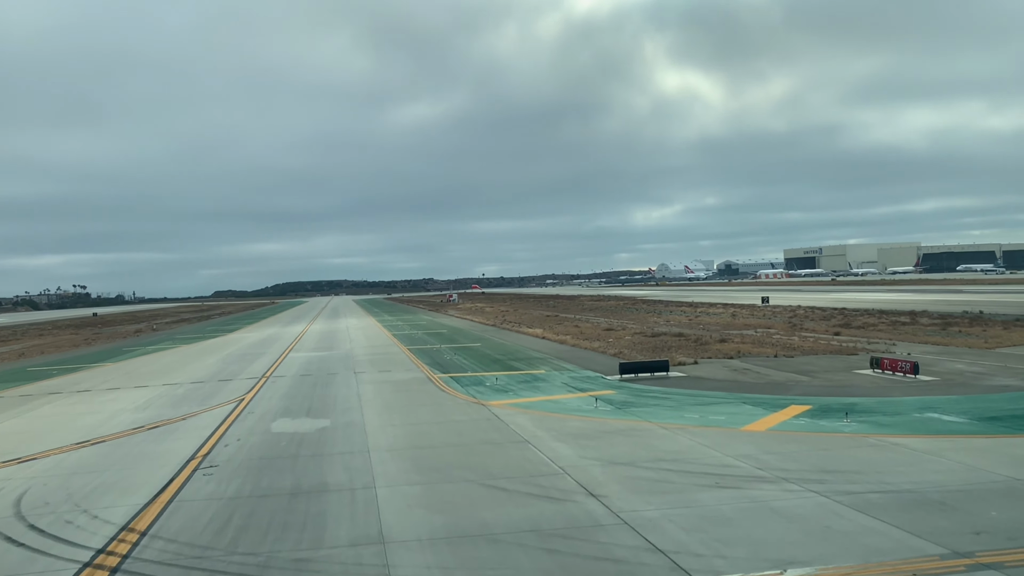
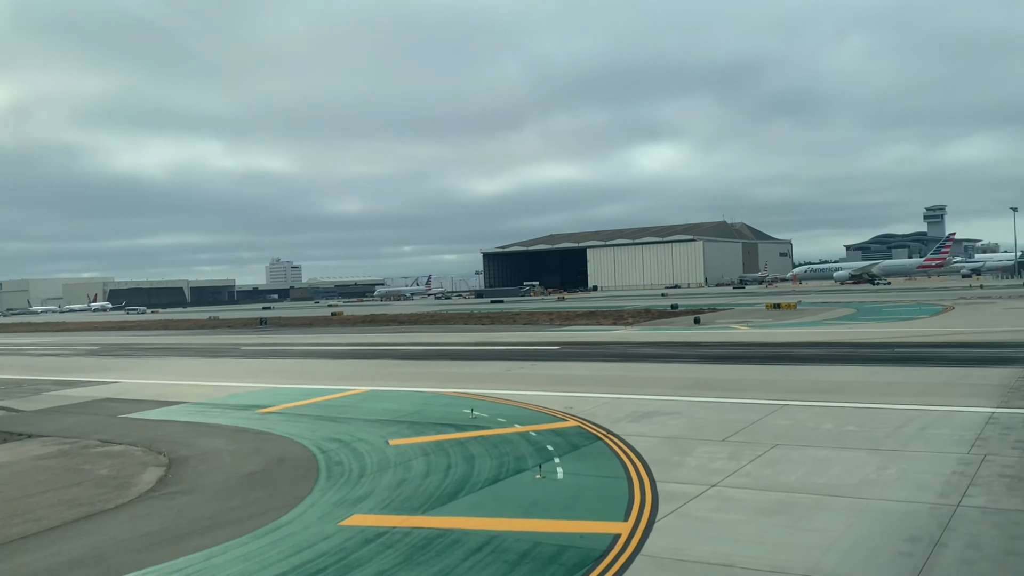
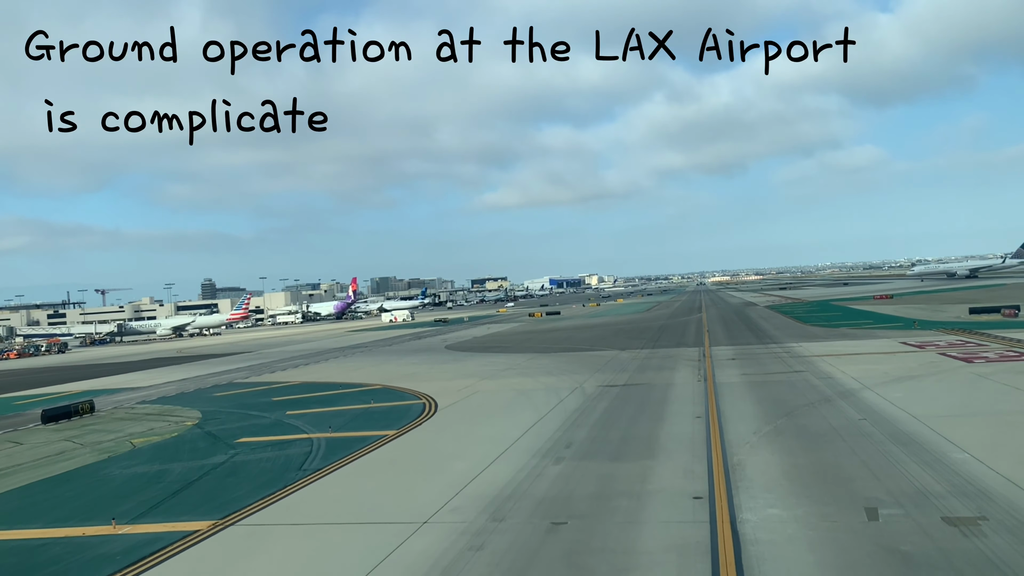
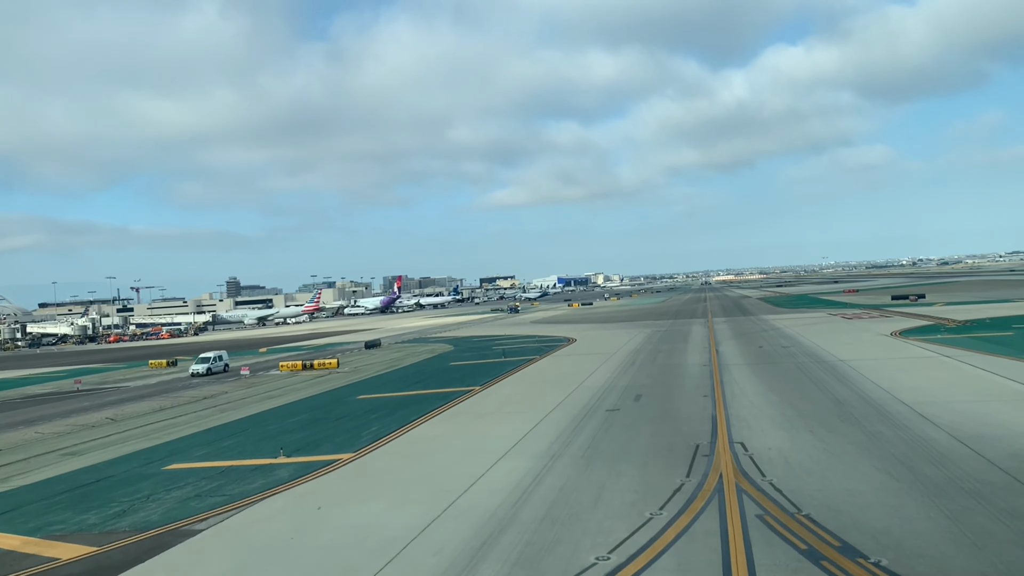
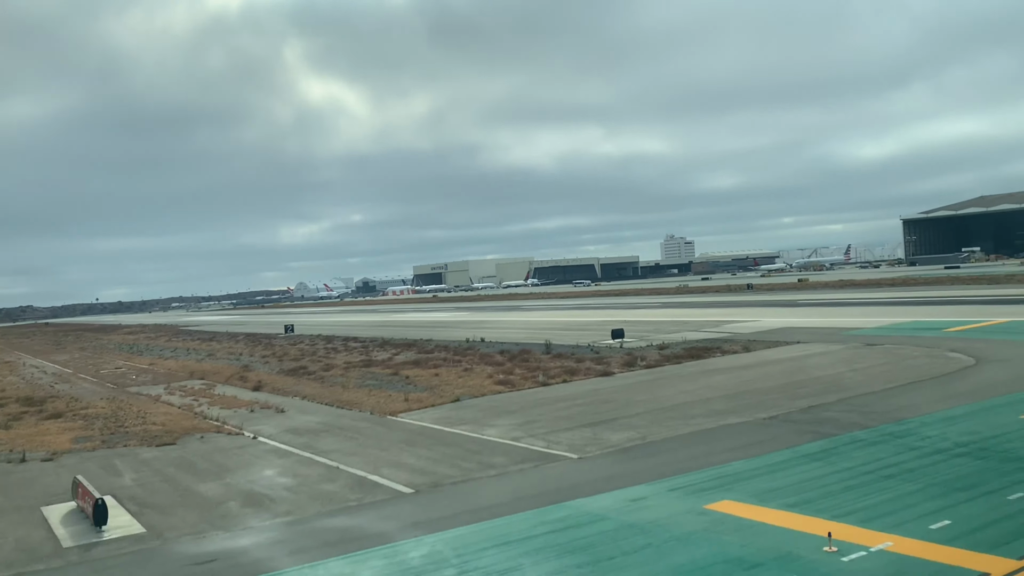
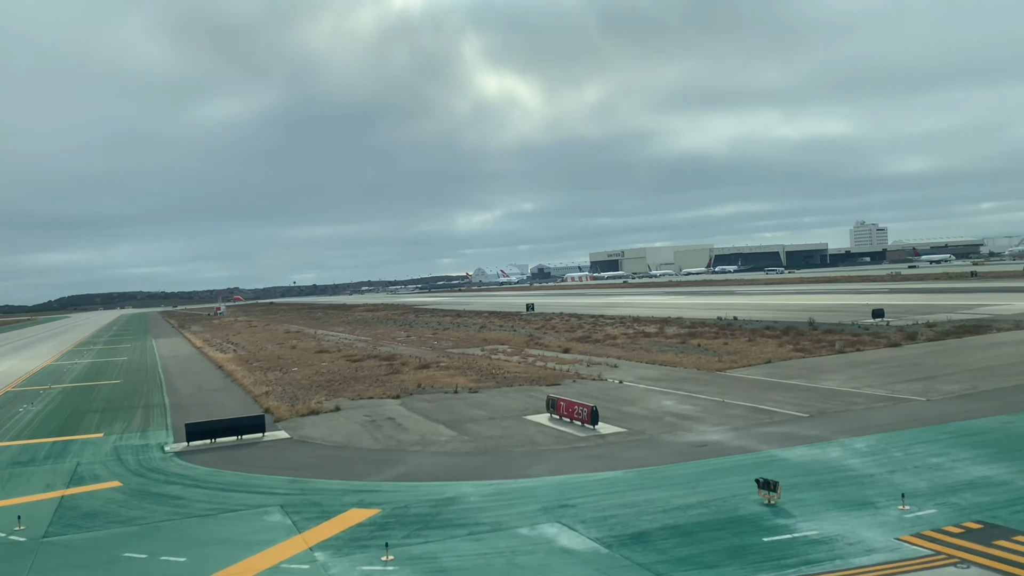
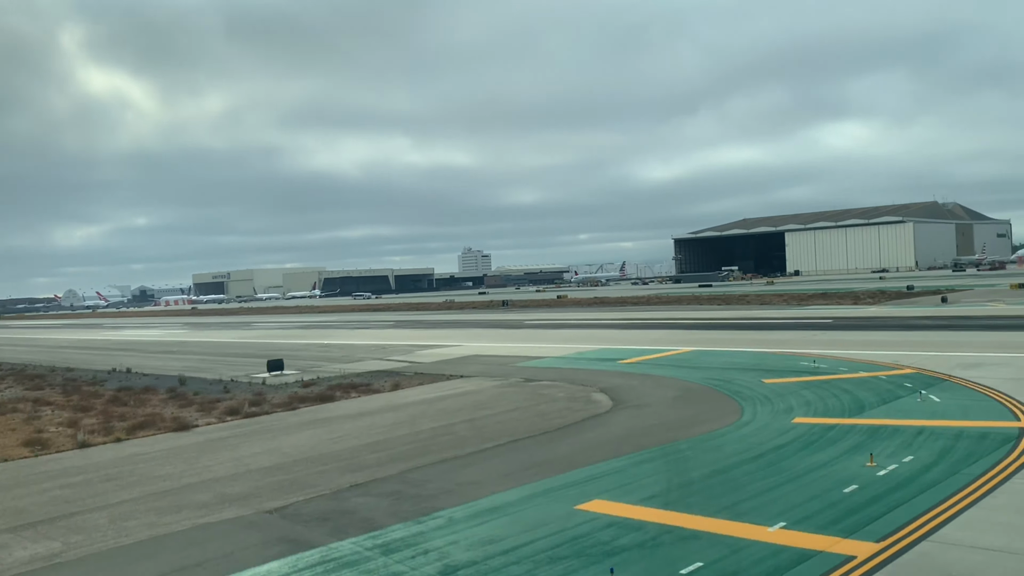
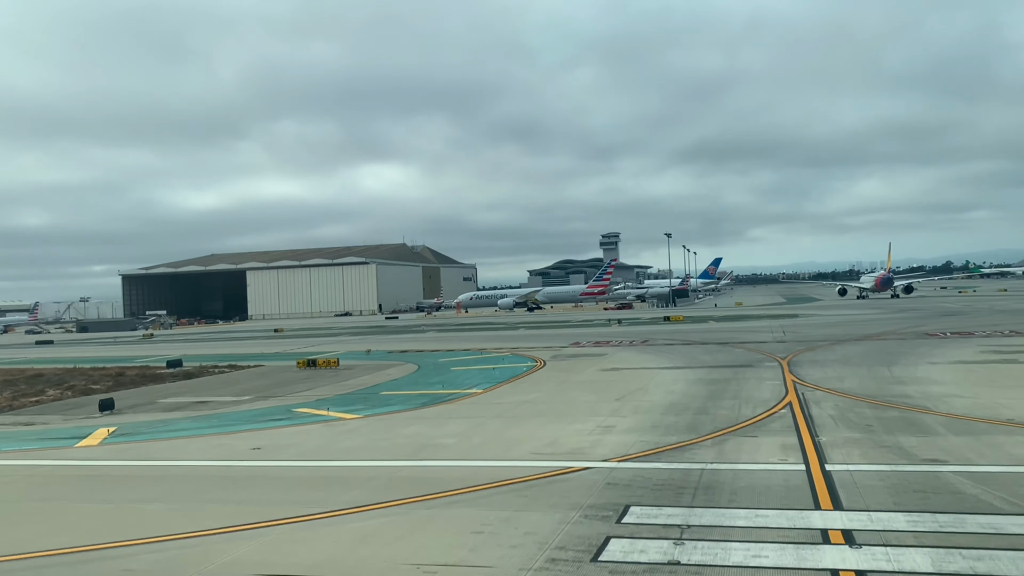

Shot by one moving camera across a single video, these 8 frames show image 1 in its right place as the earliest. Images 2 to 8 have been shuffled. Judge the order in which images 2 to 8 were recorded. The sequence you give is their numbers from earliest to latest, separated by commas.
6, 5, 7, 2, 8, 4, 3
